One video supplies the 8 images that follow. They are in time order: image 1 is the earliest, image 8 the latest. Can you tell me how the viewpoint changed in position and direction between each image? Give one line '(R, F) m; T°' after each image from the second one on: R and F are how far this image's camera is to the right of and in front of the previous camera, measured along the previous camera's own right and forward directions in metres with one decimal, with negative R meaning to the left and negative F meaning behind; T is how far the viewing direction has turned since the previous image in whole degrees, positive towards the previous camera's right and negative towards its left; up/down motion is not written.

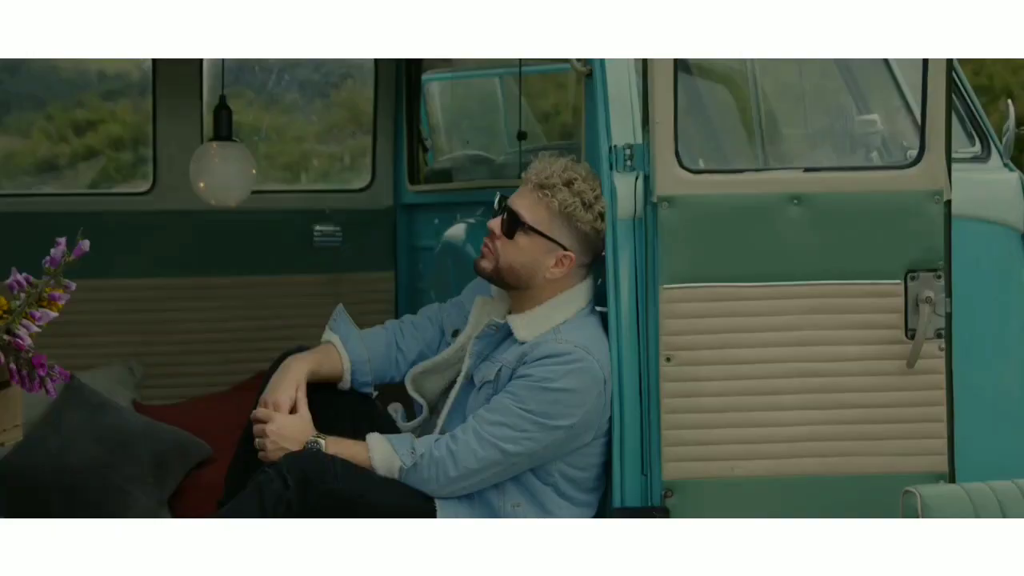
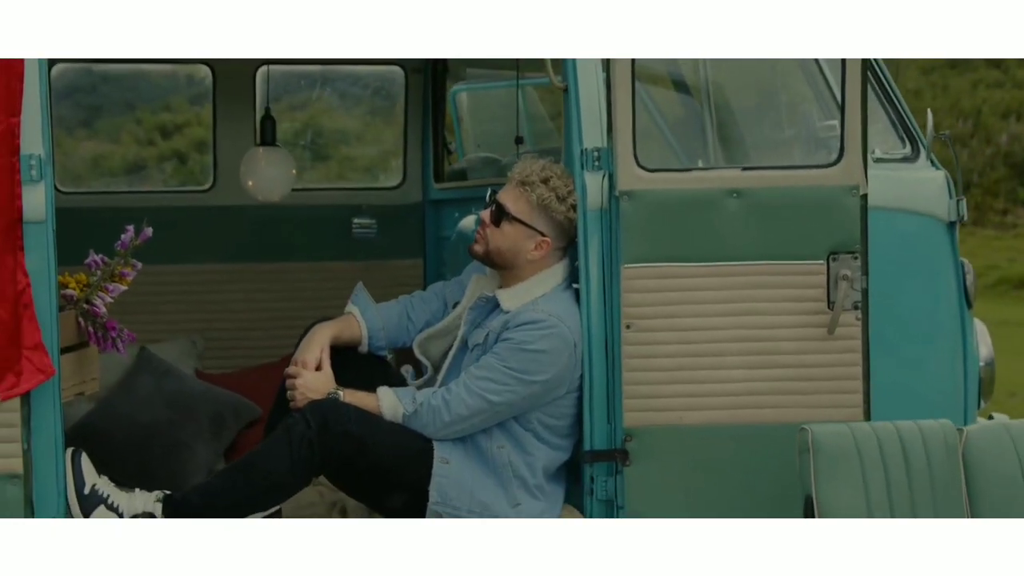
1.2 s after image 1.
(+0.3, -0.6) m; -3°
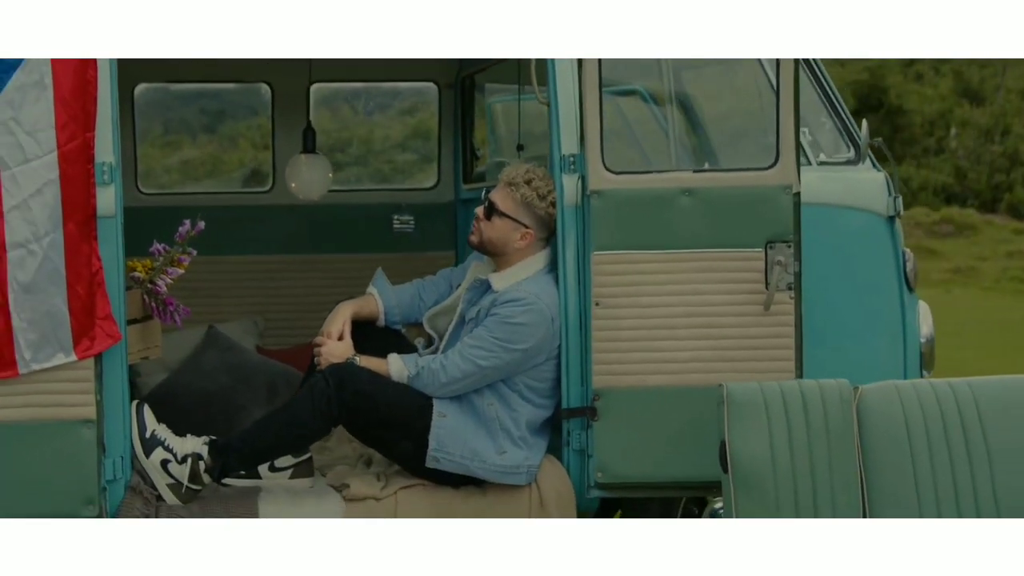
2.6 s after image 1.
(+0.4, -0.7) m; -5°
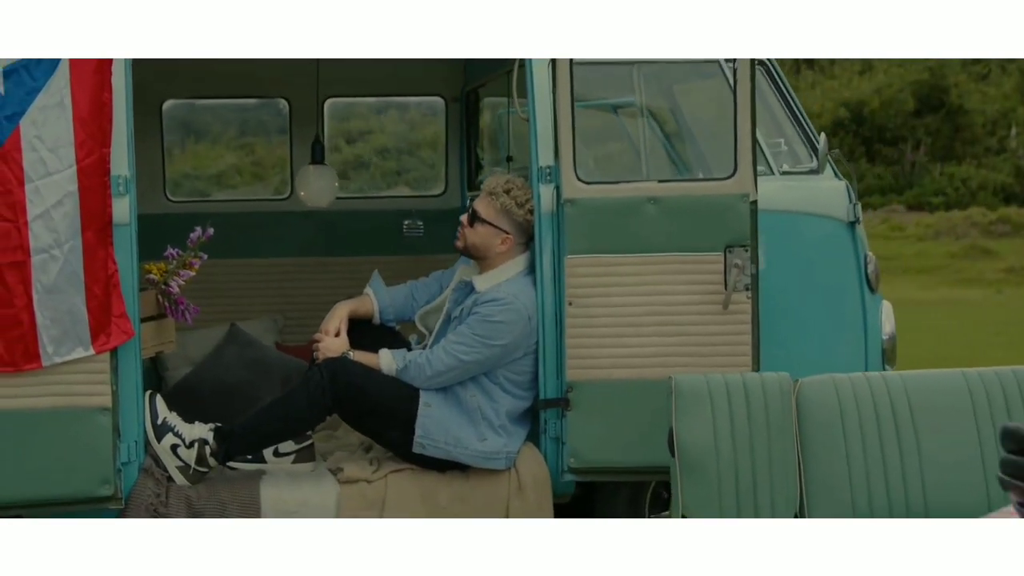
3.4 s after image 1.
(+0.3, -0.4) m; -3°
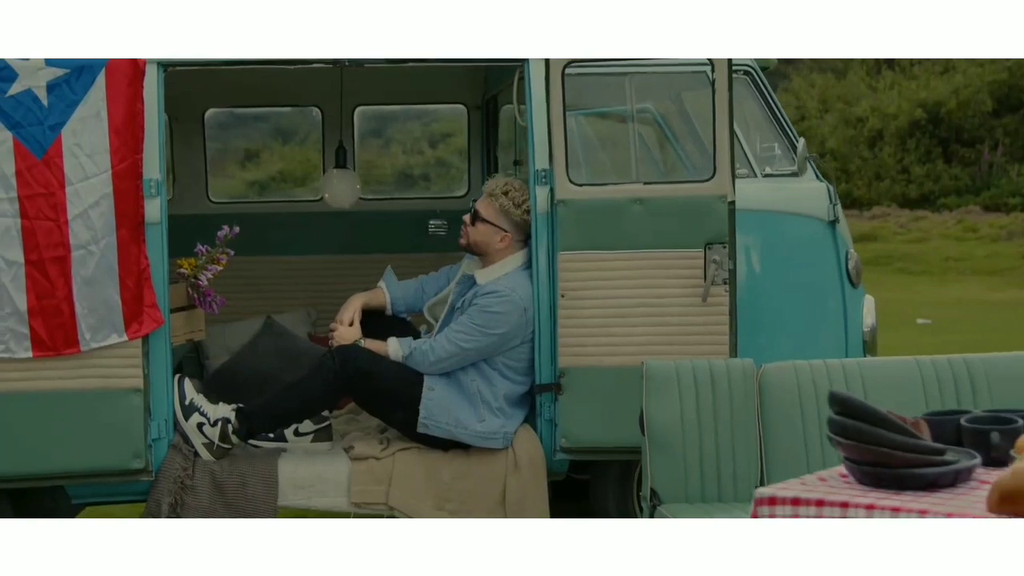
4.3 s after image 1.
(+0.3, -0.4) m; -4°
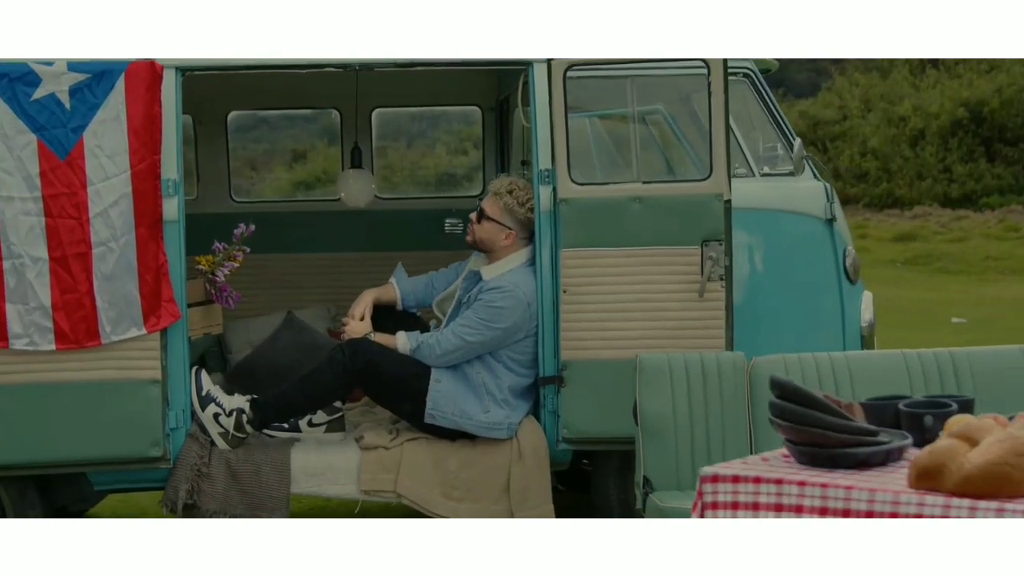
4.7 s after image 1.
(+0.2, -0.2) m; -2°
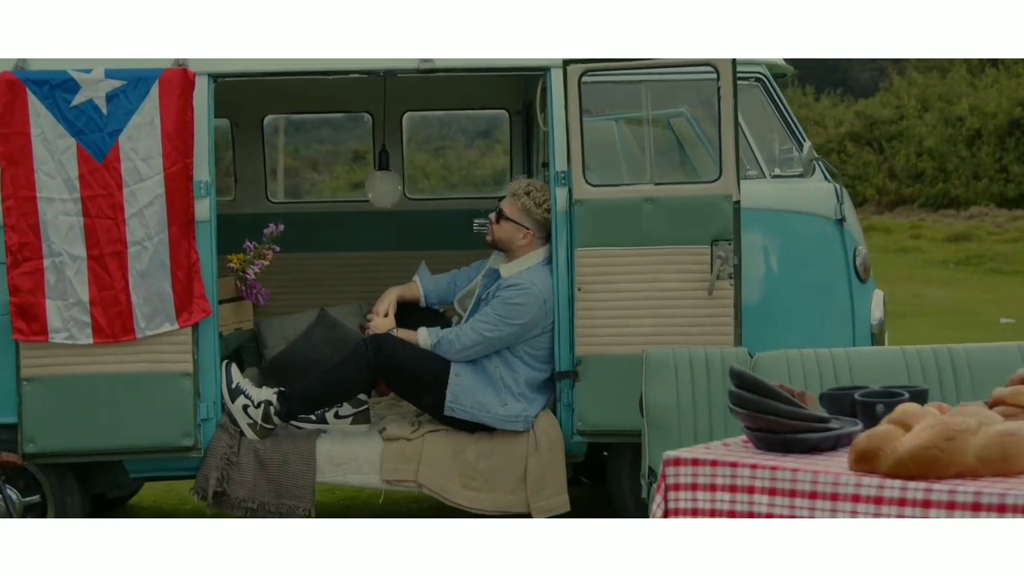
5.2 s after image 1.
(+0.2, -0.2) m; -2°
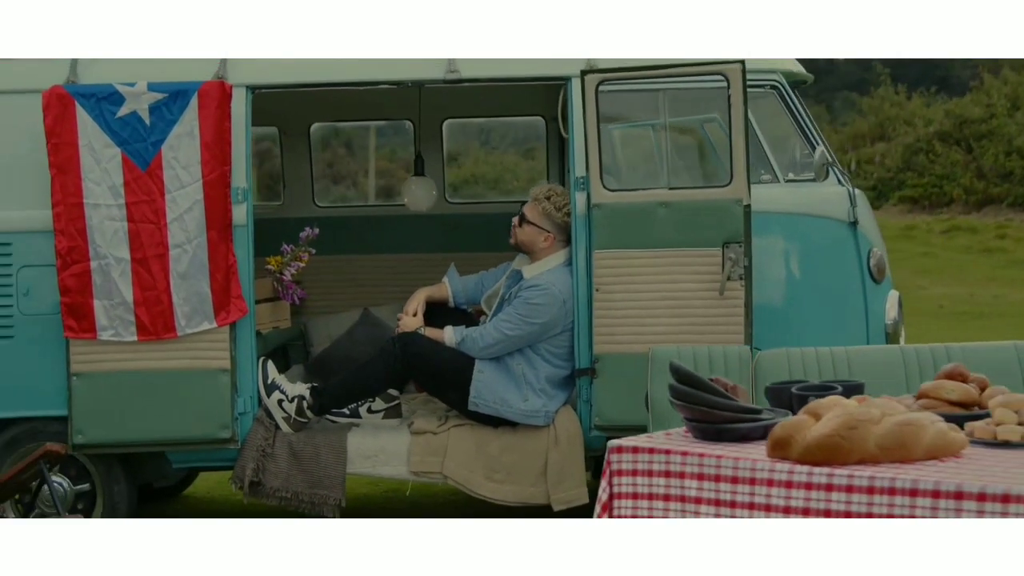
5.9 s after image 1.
(+0.3, -0.2) m; -4°
